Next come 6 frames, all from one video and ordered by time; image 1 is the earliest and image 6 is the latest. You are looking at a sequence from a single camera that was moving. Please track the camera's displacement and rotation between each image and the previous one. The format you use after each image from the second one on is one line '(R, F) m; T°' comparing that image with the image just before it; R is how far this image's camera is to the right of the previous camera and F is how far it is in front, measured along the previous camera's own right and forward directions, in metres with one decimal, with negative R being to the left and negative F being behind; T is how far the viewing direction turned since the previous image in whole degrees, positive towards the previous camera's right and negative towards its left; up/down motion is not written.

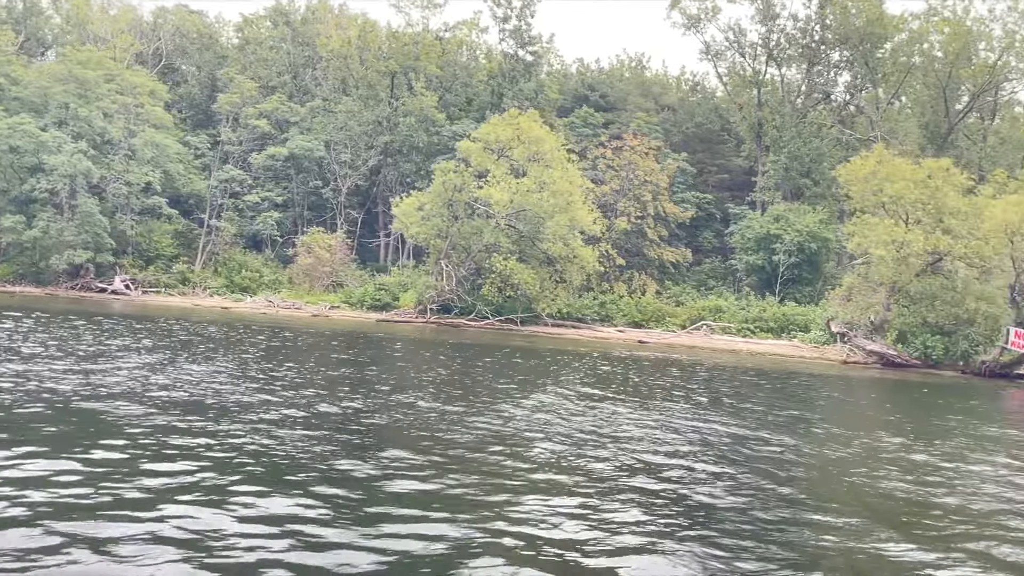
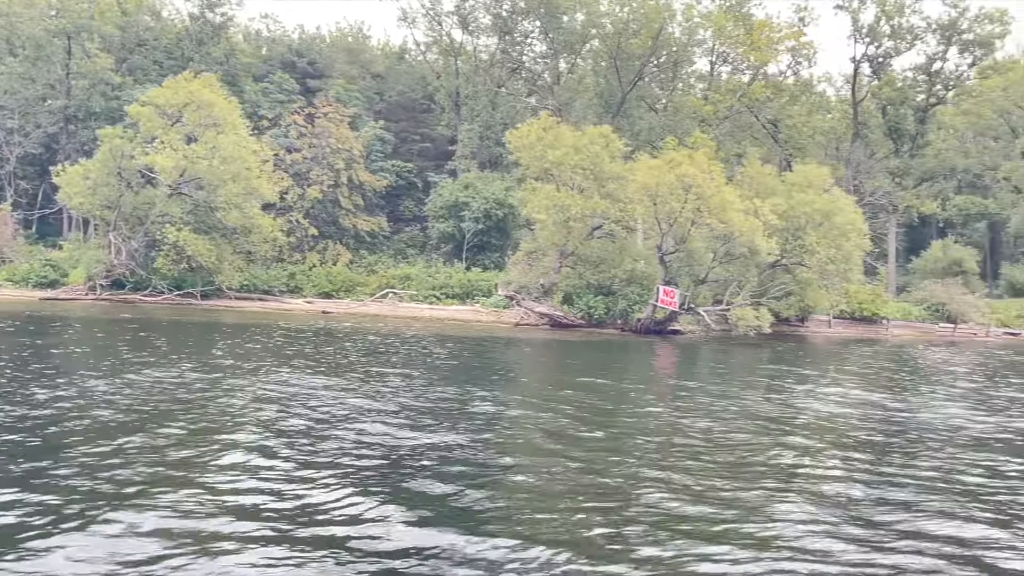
(+2.8, +0.2) m; +12°
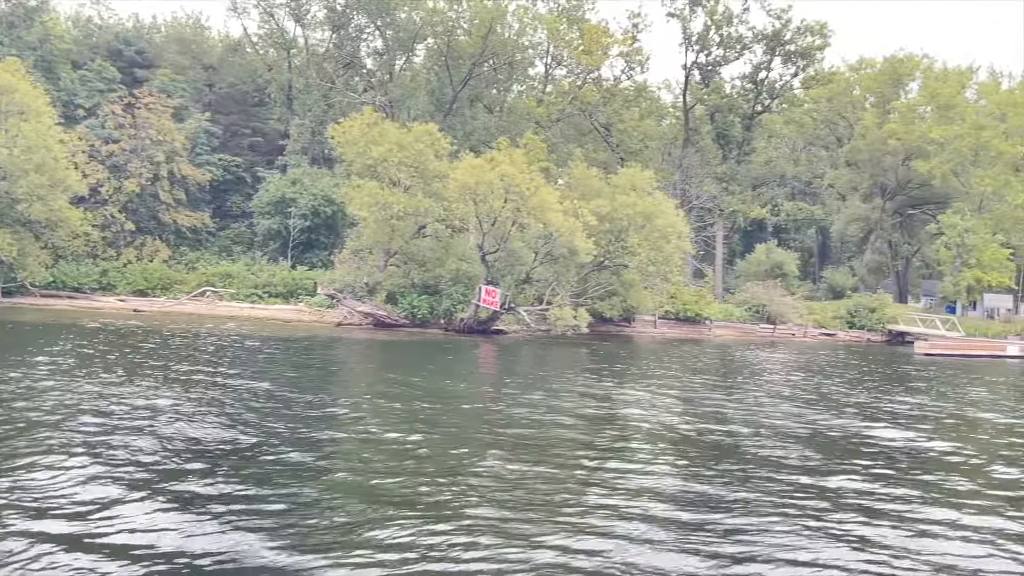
(+1.1, +0.3) m; +7°
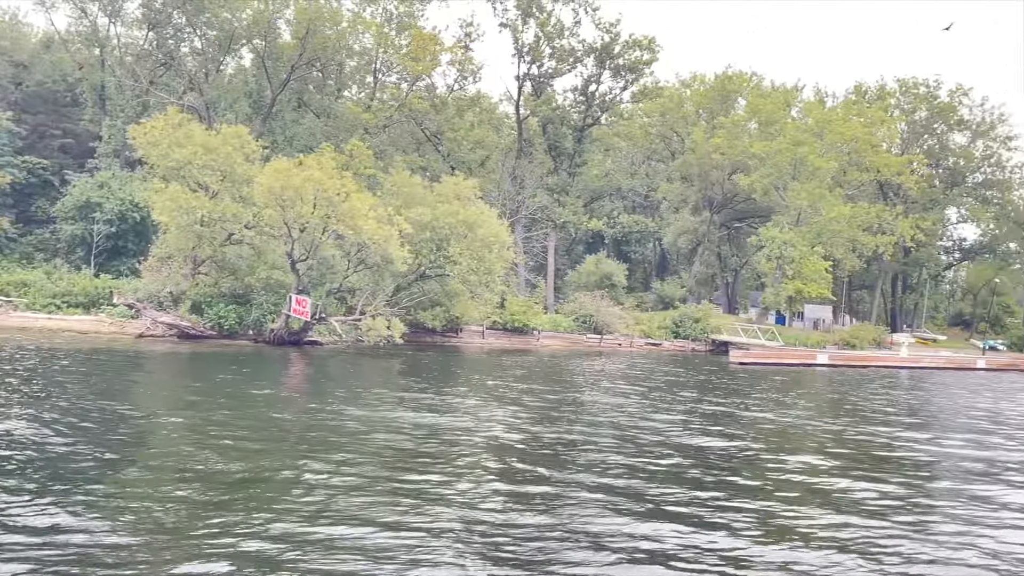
(+1.3, +0.6) m; +7°
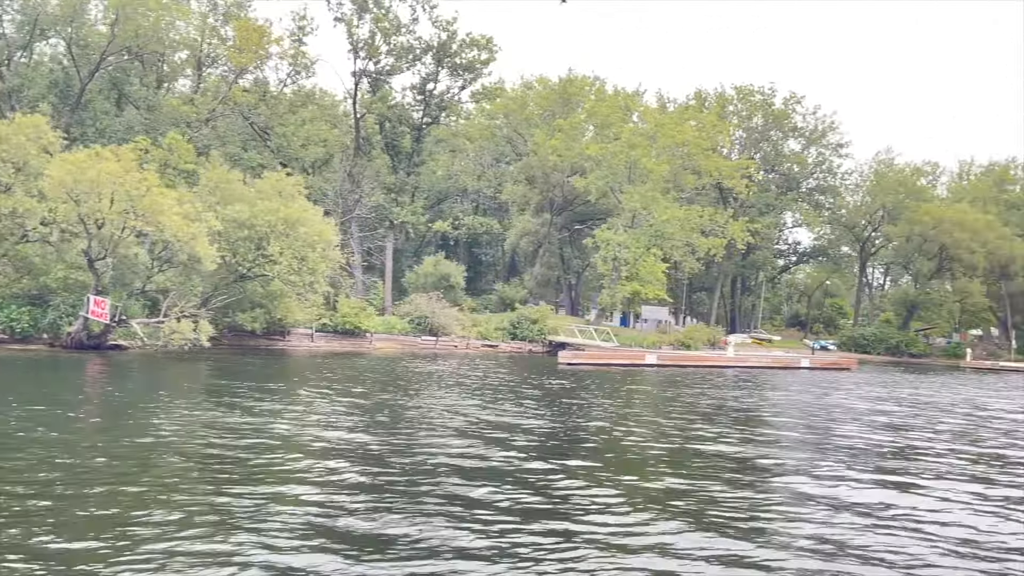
(+1.2, +0.7) m; +7°
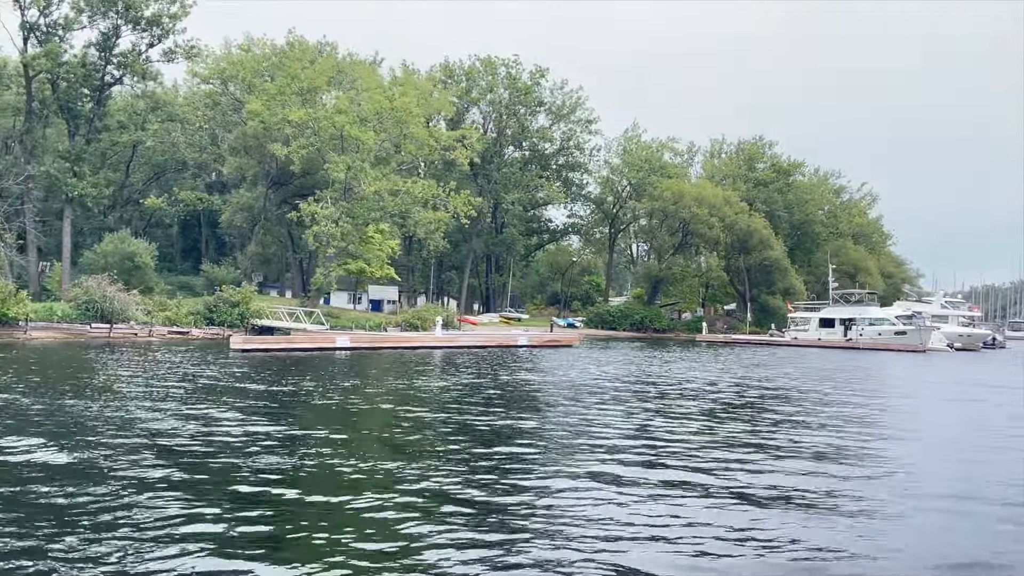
(+3.9, +2.8) m; +11°
